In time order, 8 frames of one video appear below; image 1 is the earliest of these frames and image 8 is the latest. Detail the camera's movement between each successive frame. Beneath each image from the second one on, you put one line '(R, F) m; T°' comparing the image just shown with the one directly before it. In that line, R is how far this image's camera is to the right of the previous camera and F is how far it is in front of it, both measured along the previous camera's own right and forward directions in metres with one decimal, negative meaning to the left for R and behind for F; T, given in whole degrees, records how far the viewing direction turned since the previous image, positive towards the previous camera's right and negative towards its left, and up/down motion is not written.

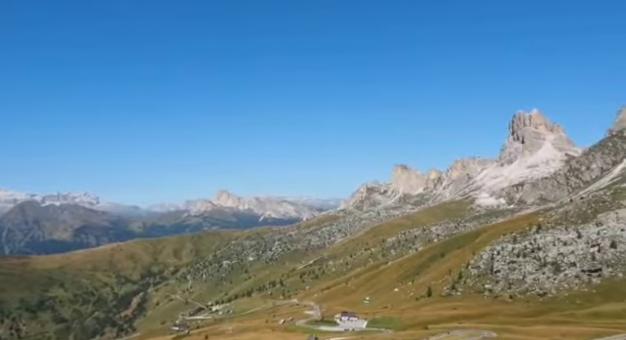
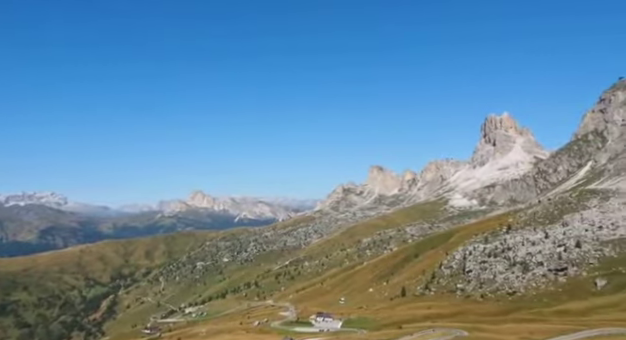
(+0.3, -5.7) m; +2°
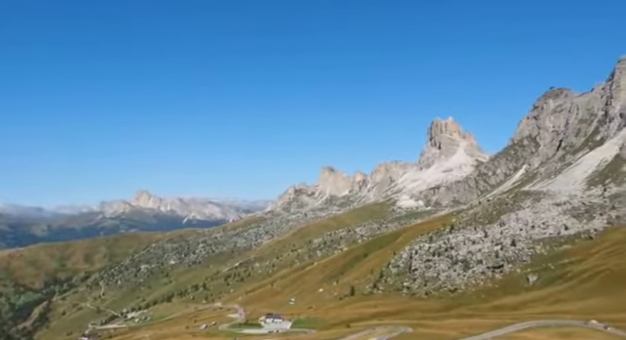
(+0.5, -9.9) m; +5°
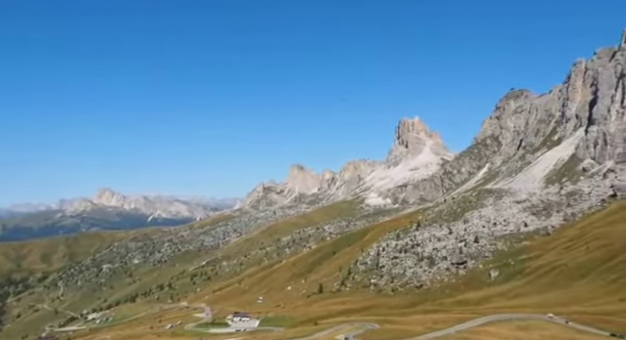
(+0.7, -3.4) m; +3°
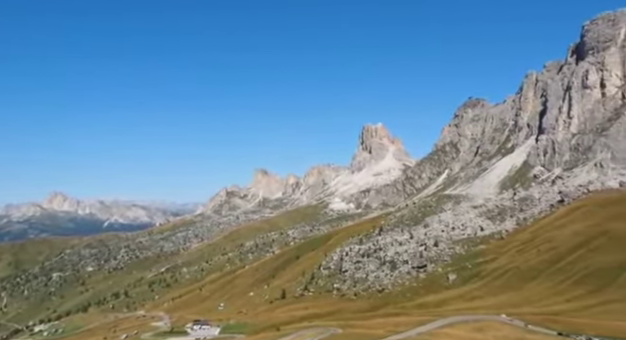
(+0.5, -4.6) m; +3°
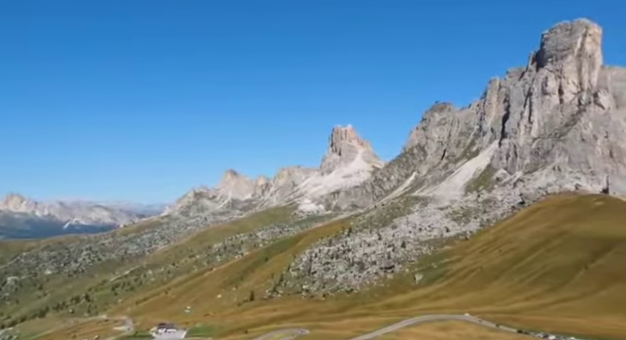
(+0.3, -2.6) m; +3°
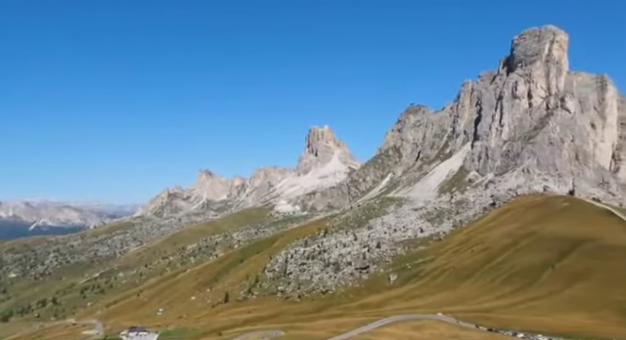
(+0.4, -1.6) m; +2°
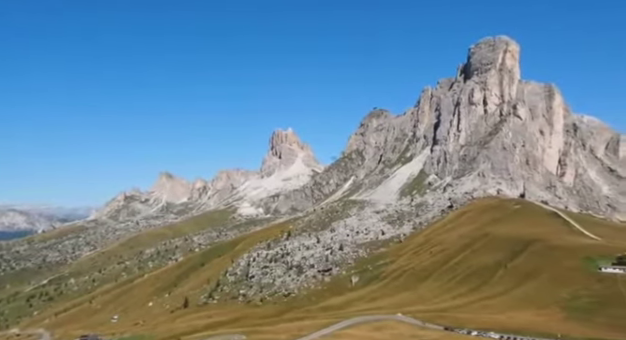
(+0.3, -2.9) m; +3°
